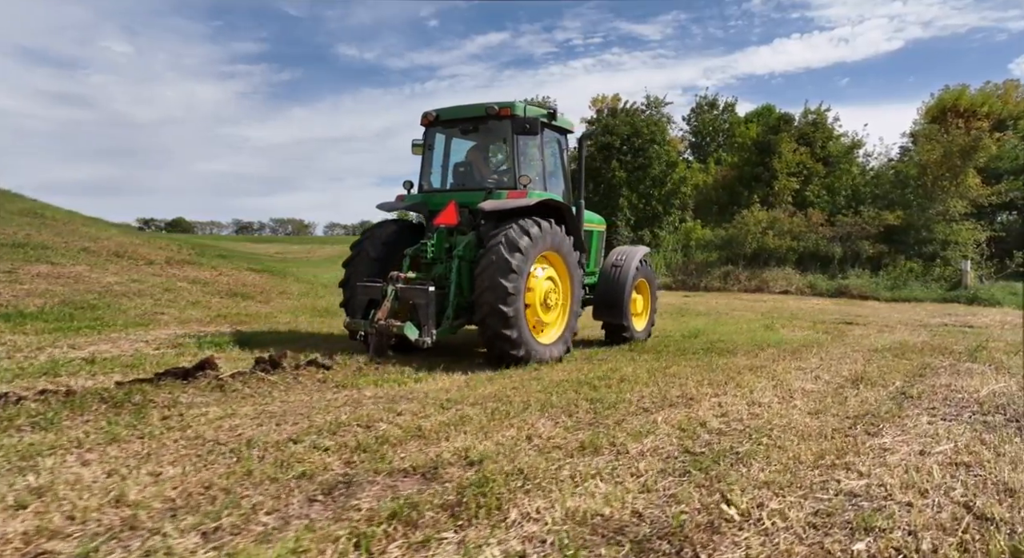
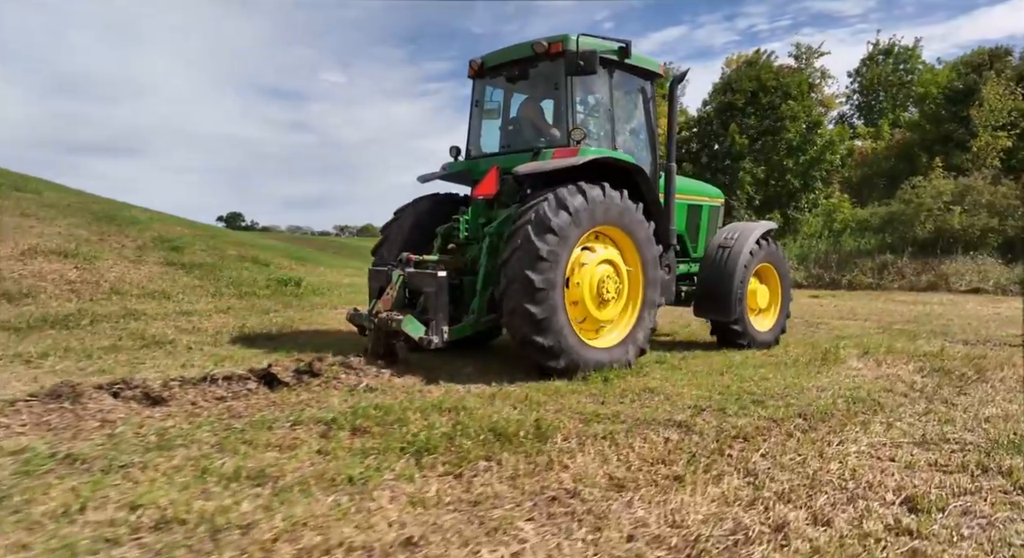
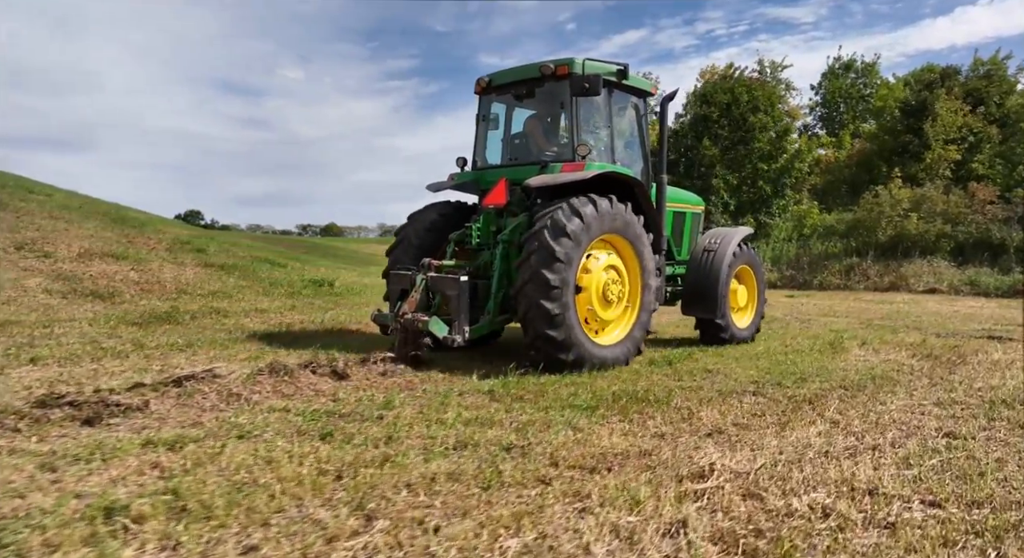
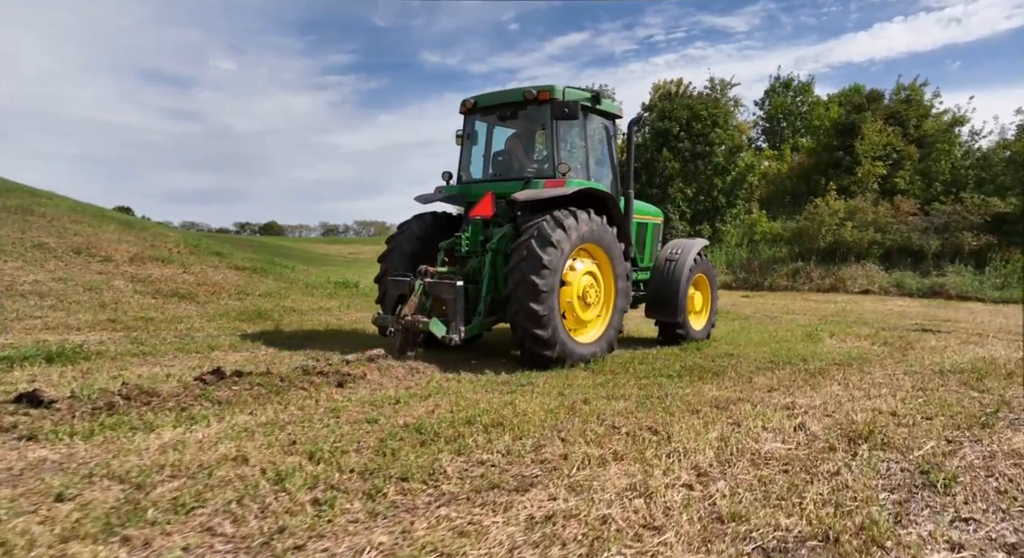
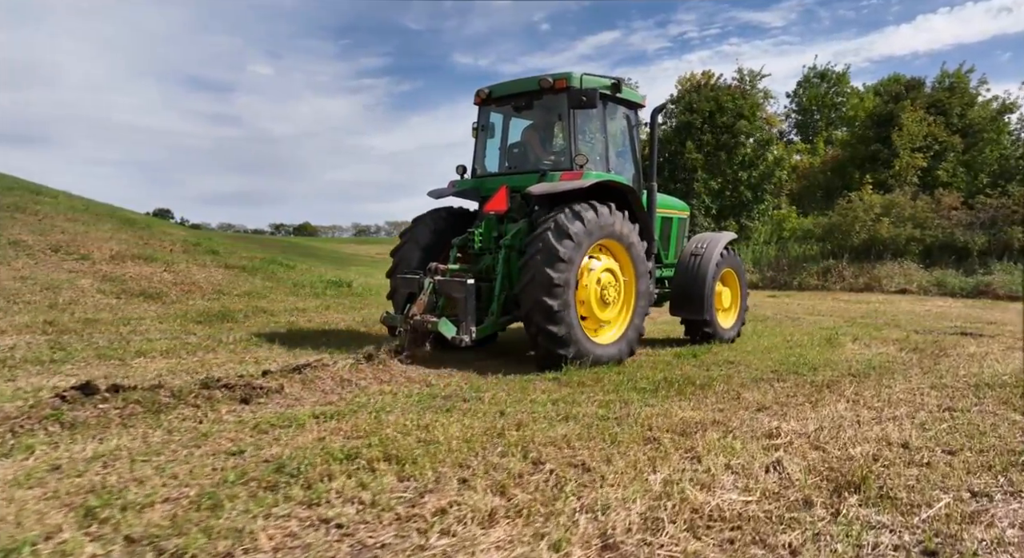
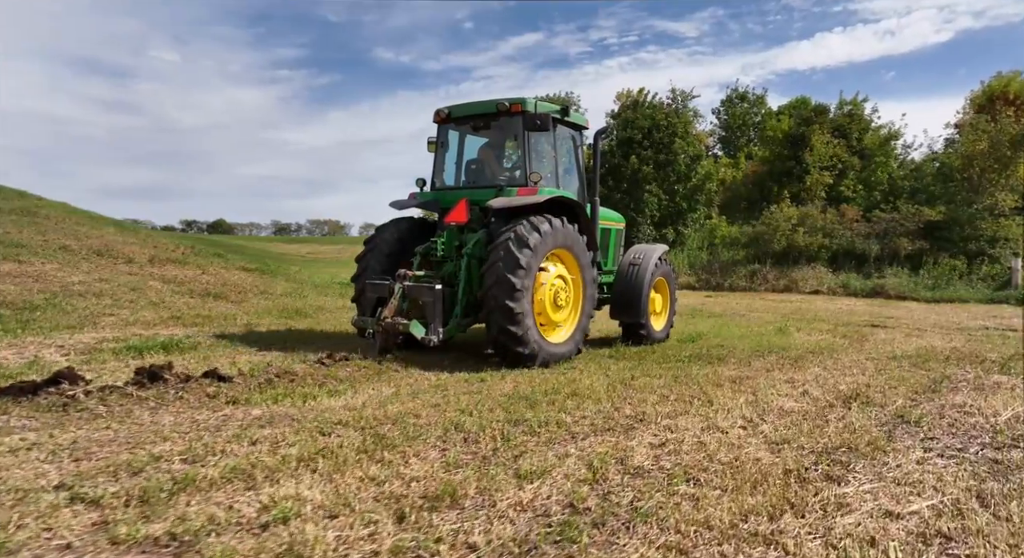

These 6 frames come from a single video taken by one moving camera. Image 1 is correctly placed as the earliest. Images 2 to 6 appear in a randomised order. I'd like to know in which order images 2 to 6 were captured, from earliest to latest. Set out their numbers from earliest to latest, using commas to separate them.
6, 4, 5, 3, 2
